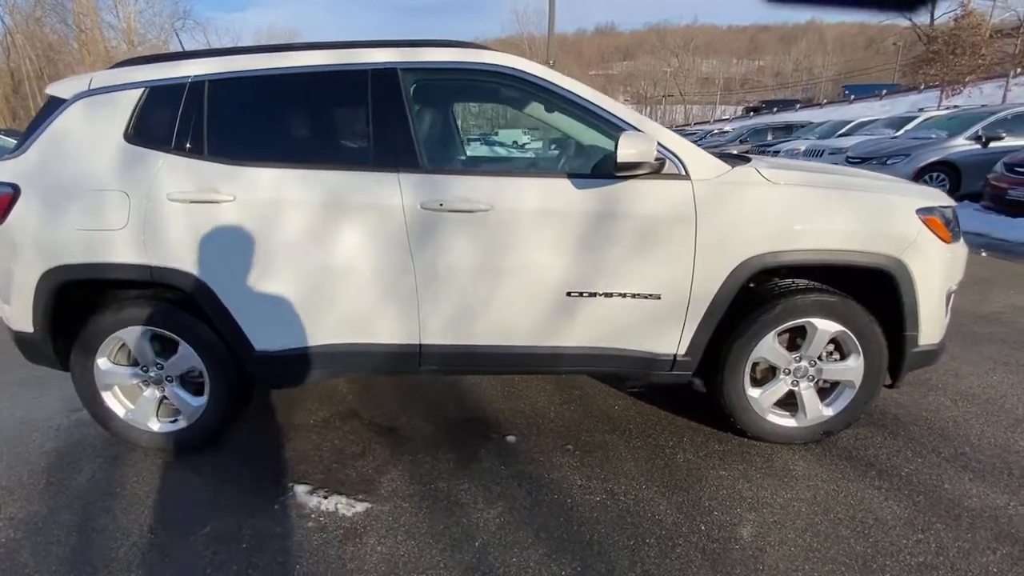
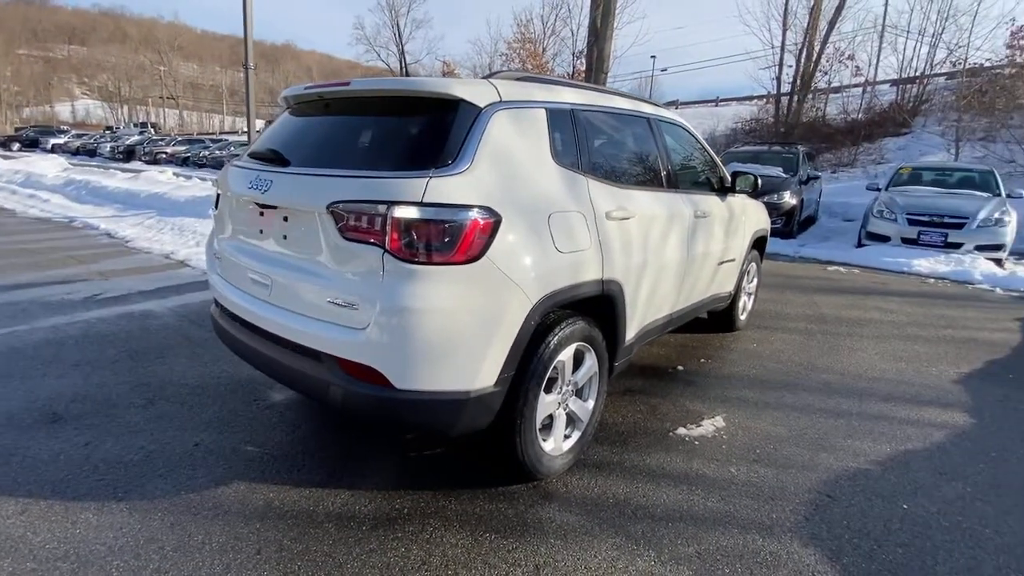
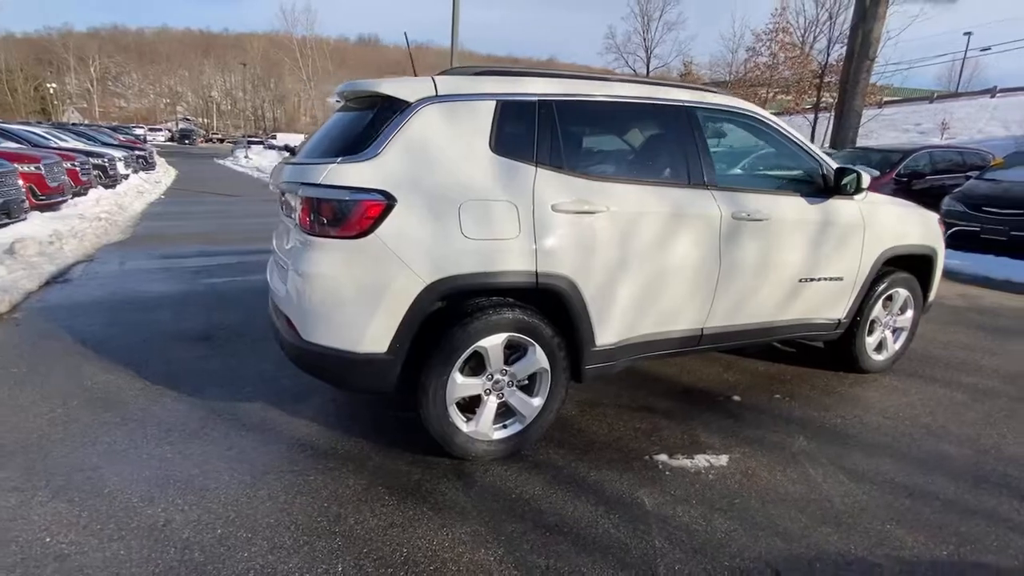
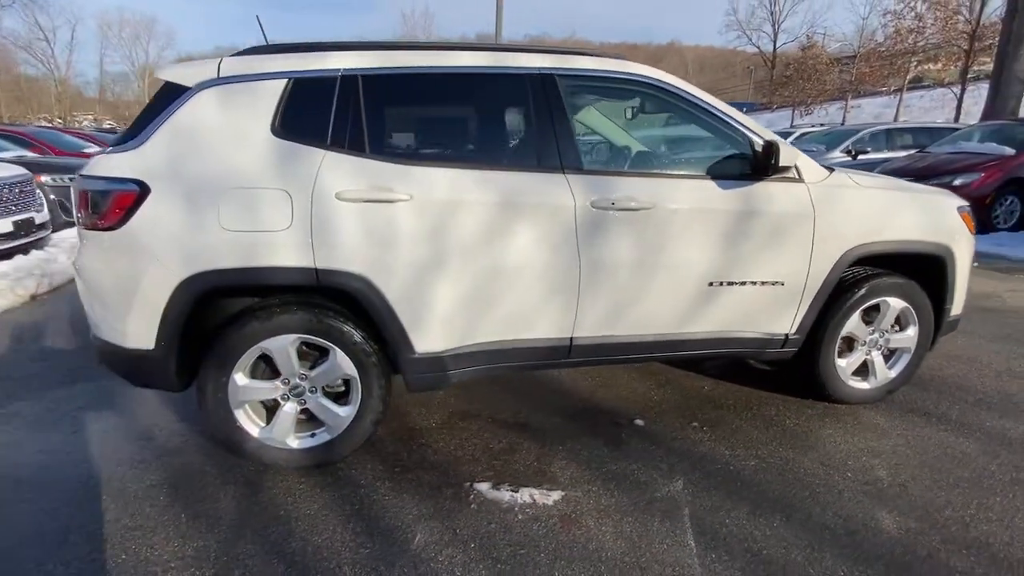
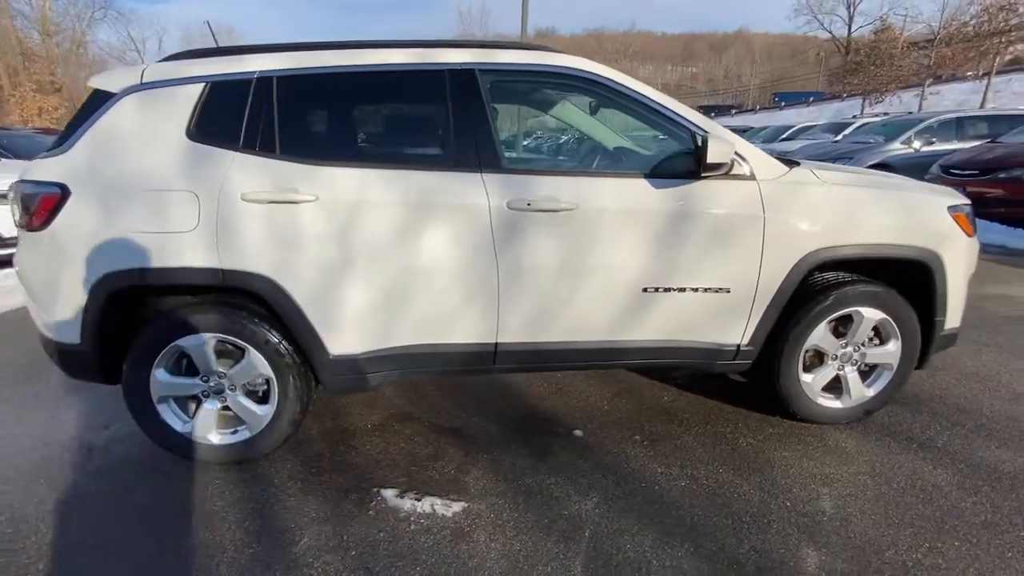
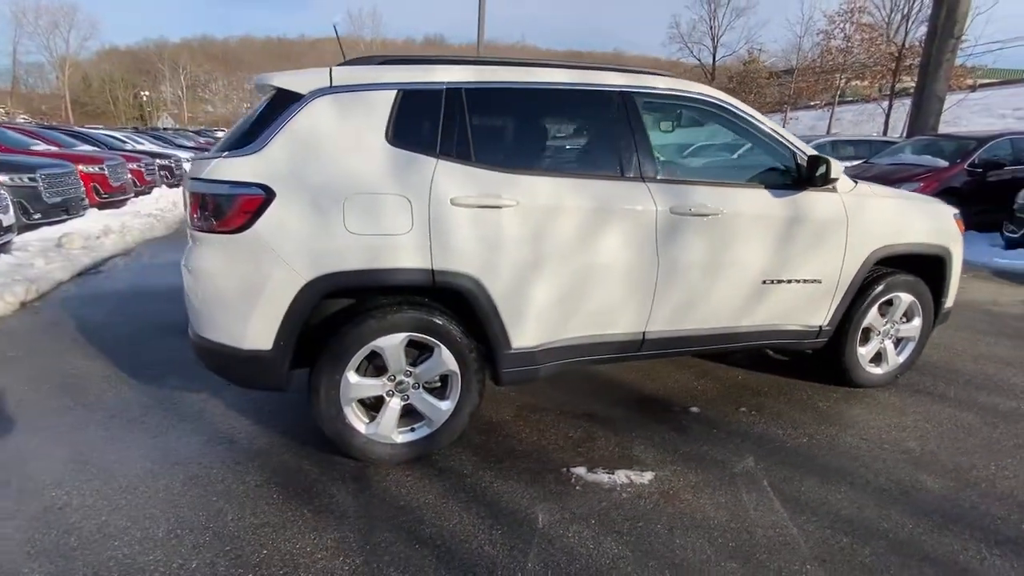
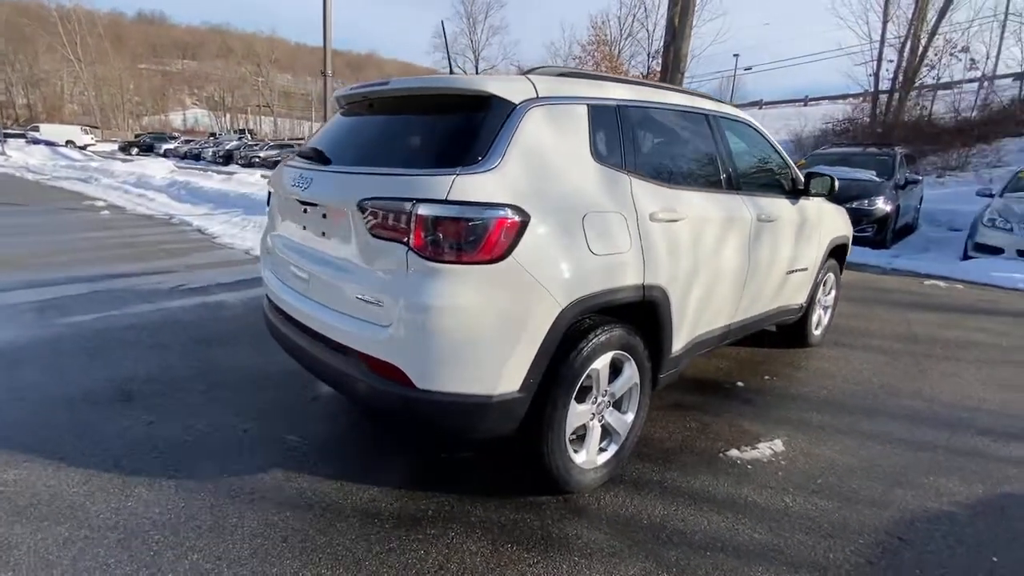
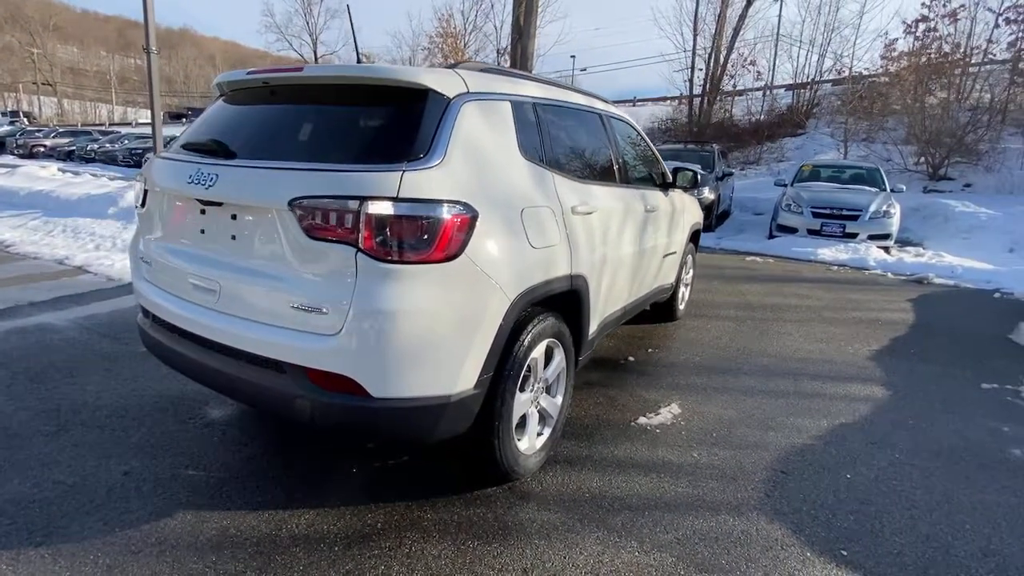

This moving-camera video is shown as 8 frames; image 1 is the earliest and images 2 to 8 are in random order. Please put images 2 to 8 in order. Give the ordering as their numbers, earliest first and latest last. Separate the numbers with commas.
5, 4, 6, 3, 7, 2, 8
